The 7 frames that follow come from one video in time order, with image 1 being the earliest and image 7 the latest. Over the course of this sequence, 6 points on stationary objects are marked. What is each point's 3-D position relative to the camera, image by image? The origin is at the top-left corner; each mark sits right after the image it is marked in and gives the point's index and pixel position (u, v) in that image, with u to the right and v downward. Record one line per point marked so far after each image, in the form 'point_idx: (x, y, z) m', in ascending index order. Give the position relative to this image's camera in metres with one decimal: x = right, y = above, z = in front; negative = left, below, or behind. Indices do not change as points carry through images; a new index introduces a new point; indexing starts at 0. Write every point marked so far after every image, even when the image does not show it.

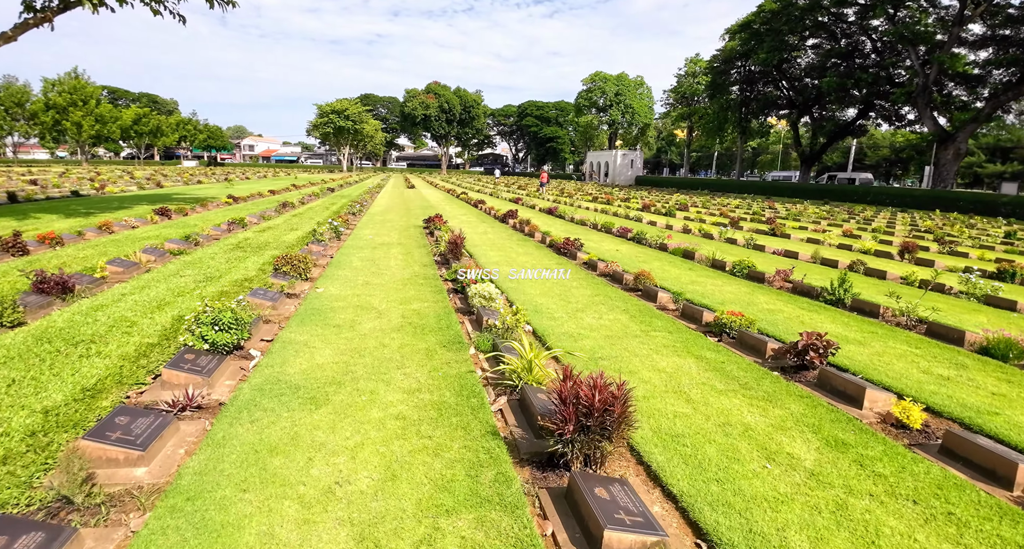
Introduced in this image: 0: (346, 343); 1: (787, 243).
0: (-1.6, -0.7, +5.3) m
1: (+7.0, +0.8, +14.6) m
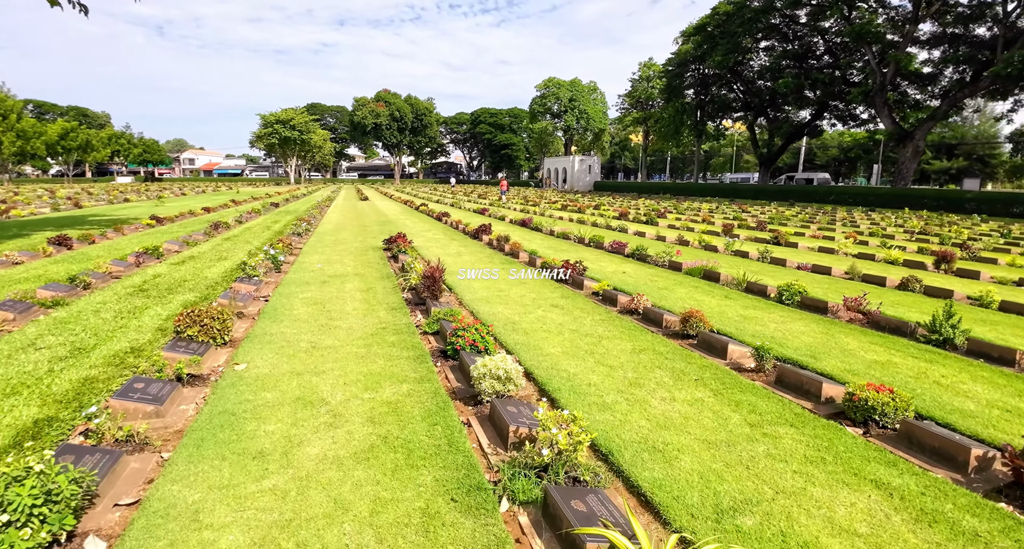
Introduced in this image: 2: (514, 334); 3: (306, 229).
0: (-1.2, -1.2, +2.9) m
1: (+6.6, +0.5, +12.9) m
2: (0.0, -0.6, +5.9) m
3: (-6.2, +1.4, +16.9) m
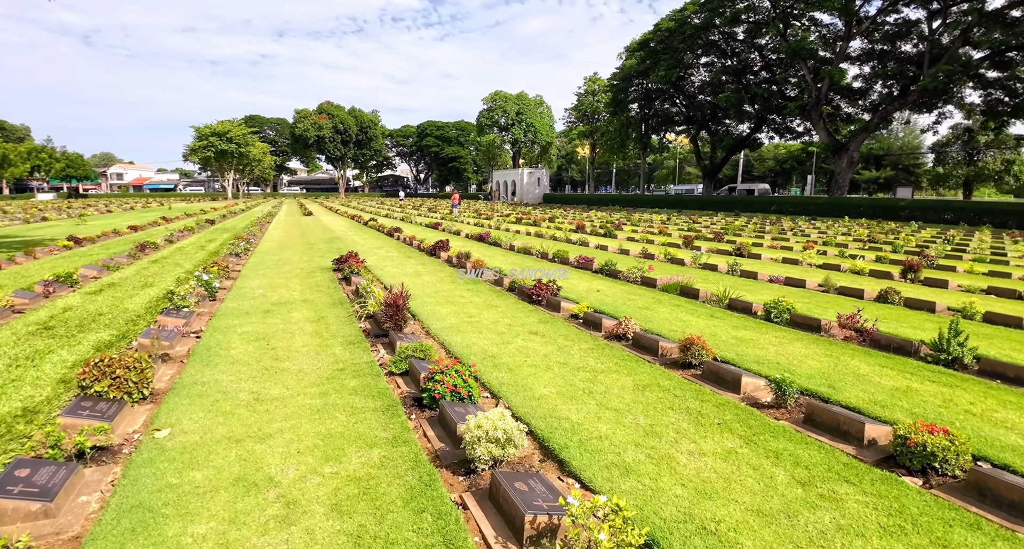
0: (-1.1, -1.4, +2.0) m
1: (+5.7, +0.2, +12.7) m
2: (-0.1, -0.9, +5.1) m
3: (-7.4, +0.7, +15.6) m
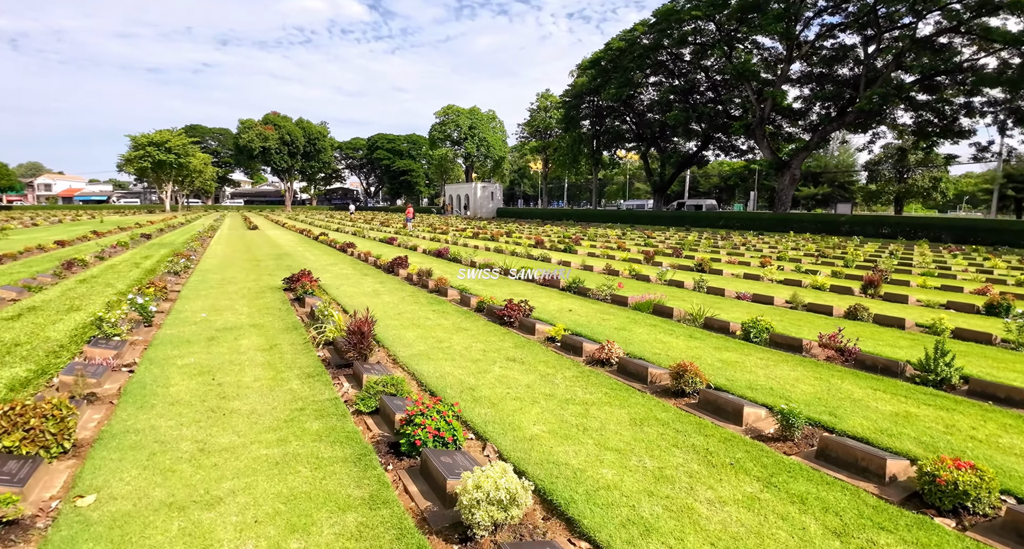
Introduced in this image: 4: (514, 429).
0: (-1.0, -1.6, +1.4) m
1: (+4.9, -0.2, +12.7) m
2: (-0.3, -1.1, +4.6) m
3: (-8.4, +0.2, +14.4) m
4: (0.0, -1.2, +4.2) m
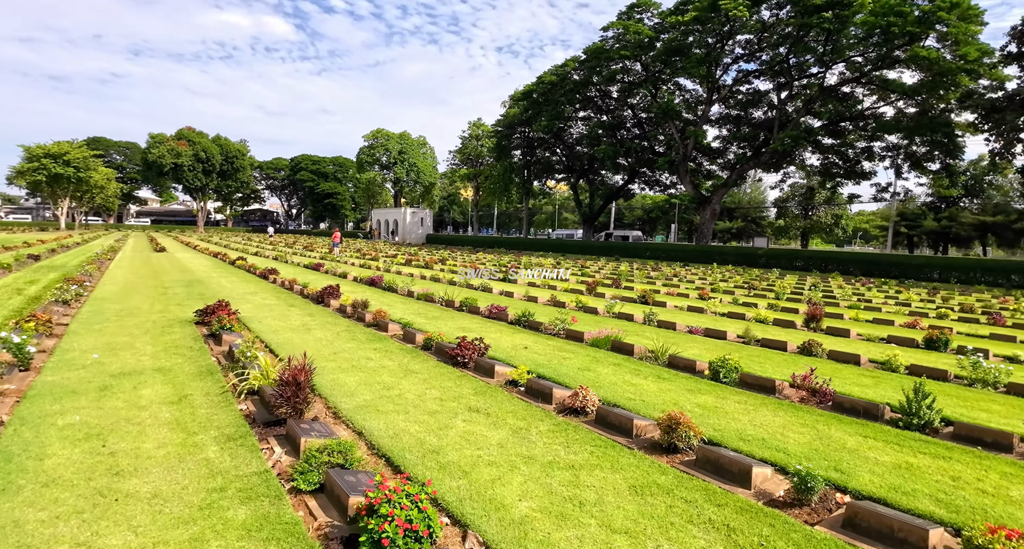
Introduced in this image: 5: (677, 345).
0: (-0.7, -1.7, +0.5) m
1: (+3.7, -0.9, +12.5) m
2: (-0.4, -1.4, +3.8) m
3: (-9.8, -0.5, +12.5) m
4: (-0.1, -1.4, +3.5) m
5: (+2.6, -1.1, +8.7) m
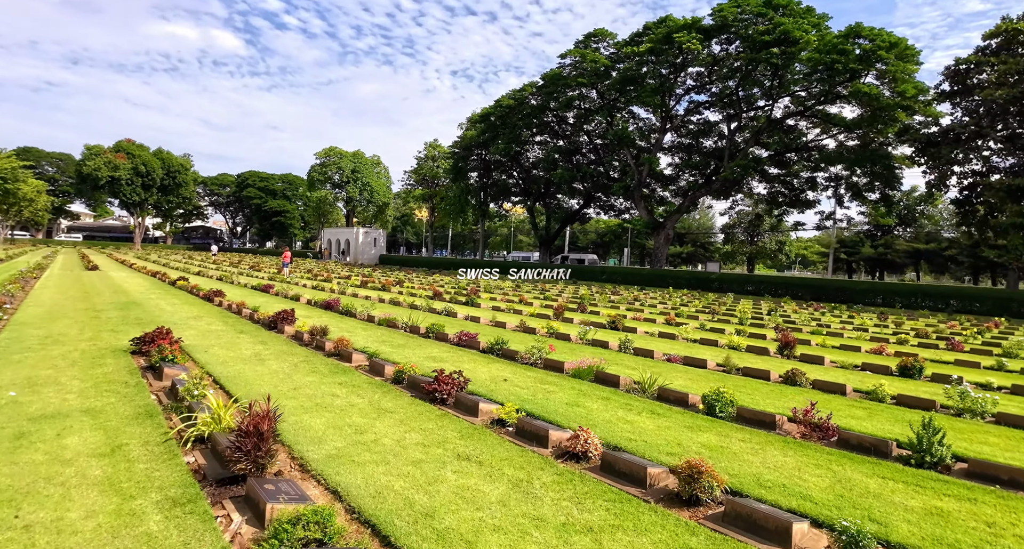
0: (-0.3, -1.7, -0.1) m
1: (+3.0, -1.5, +12.2) m
2: (-0.3, -1.6, +3.2) m
3: (-10.4, -0.9, +11.1) m
4: (0.0, -1.6, +2.9) m
5: (+2.2, -1.5, +8.3) m
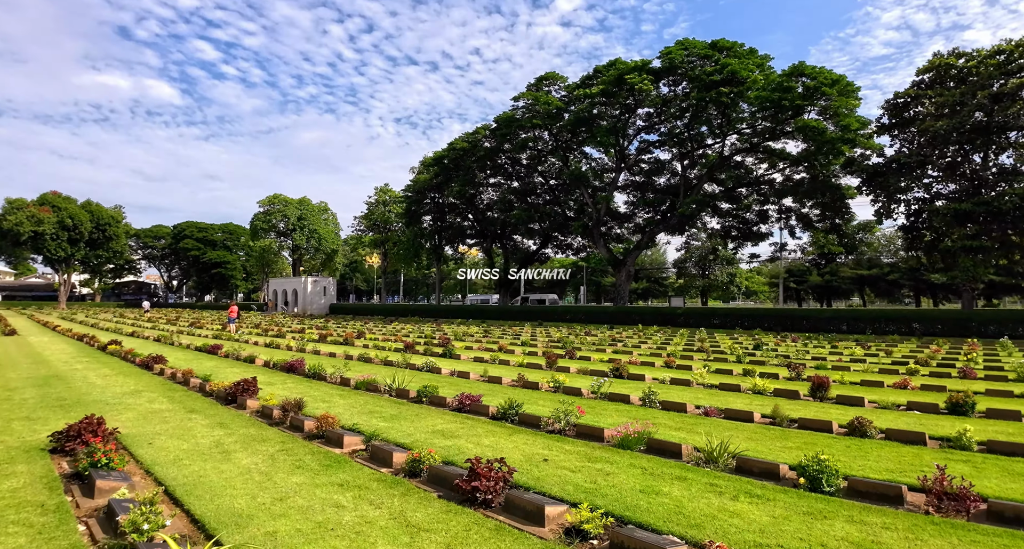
0: (+0.8, -1.8, -1.6) m
1: (+3.1, -2.3, +10.9) m
2: (+0.5, -1.8, +1.7) m
3: (-10.2, -2.2, +8.7) m
4: (+0.9, -1.8, +1.4) m
5: (+2.6, -2.0, +7.0) m
